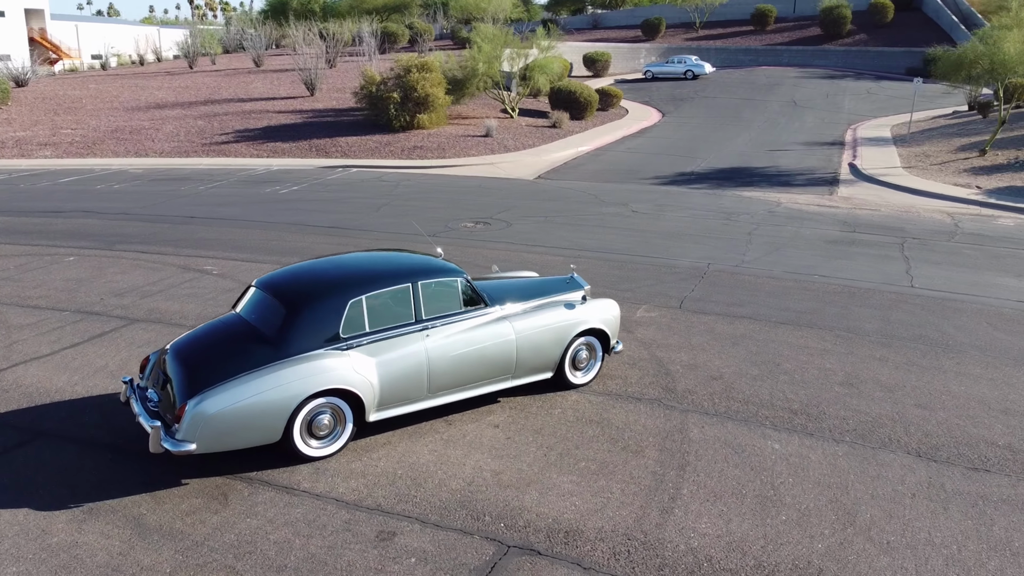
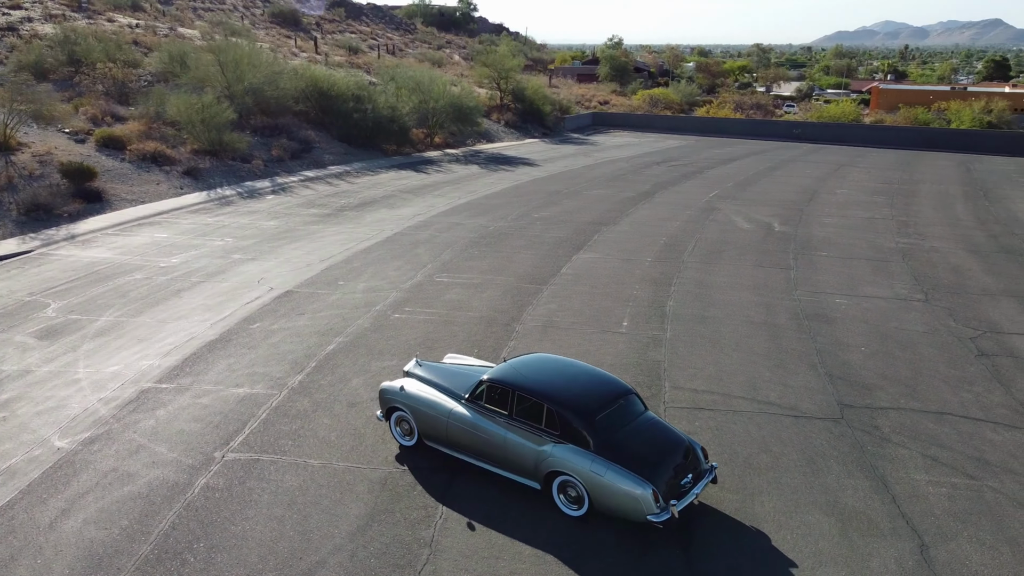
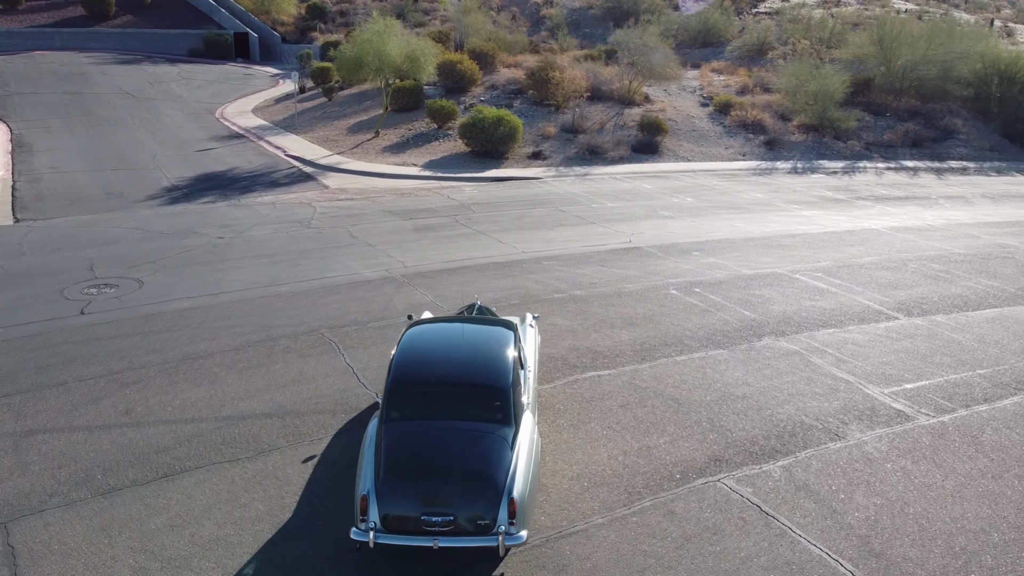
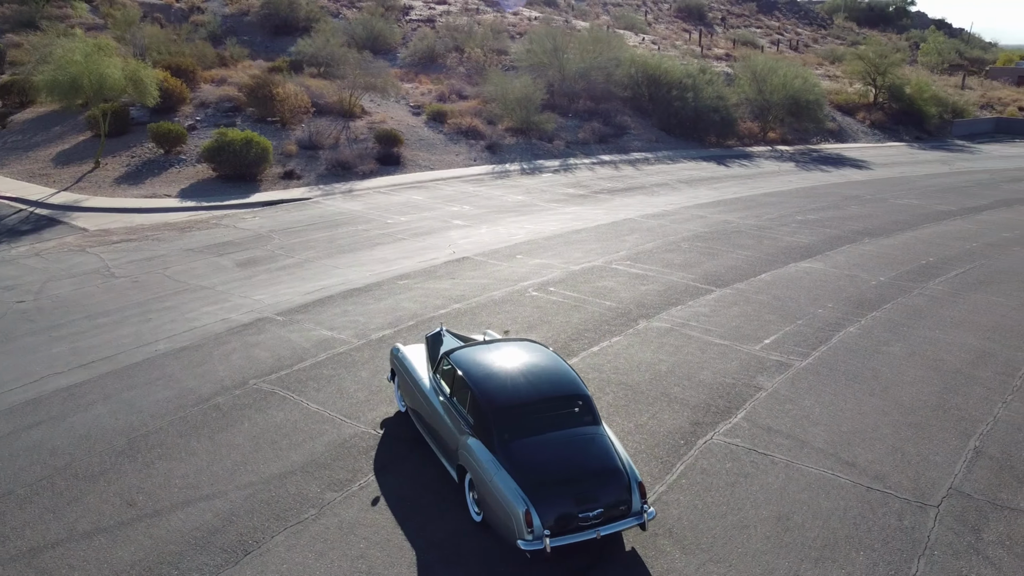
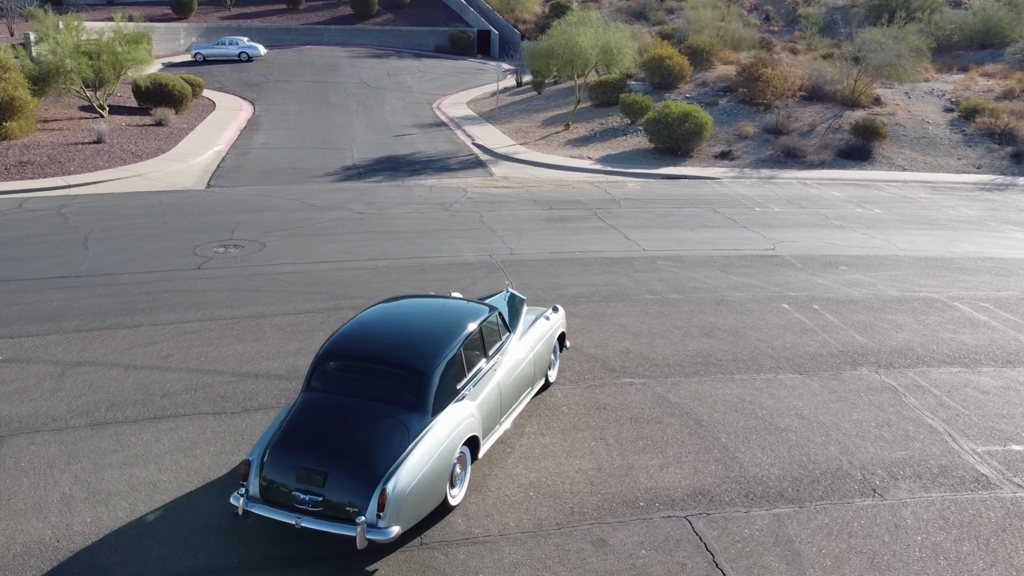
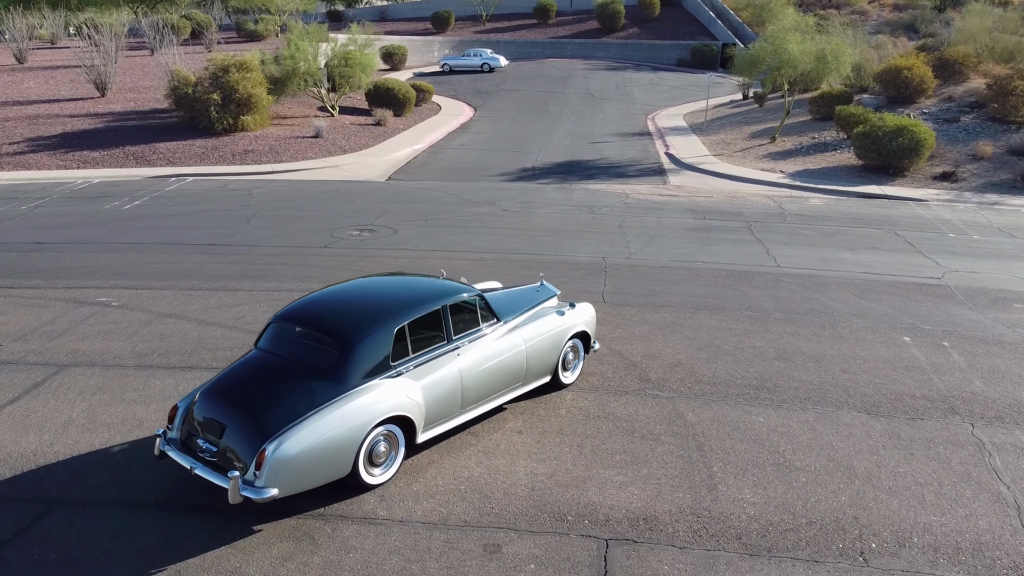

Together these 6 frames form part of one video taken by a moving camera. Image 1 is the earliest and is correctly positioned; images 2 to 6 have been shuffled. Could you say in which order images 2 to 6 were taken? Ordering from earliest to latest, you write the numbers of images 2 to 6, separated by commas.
6, 5, 3, 4, 2
